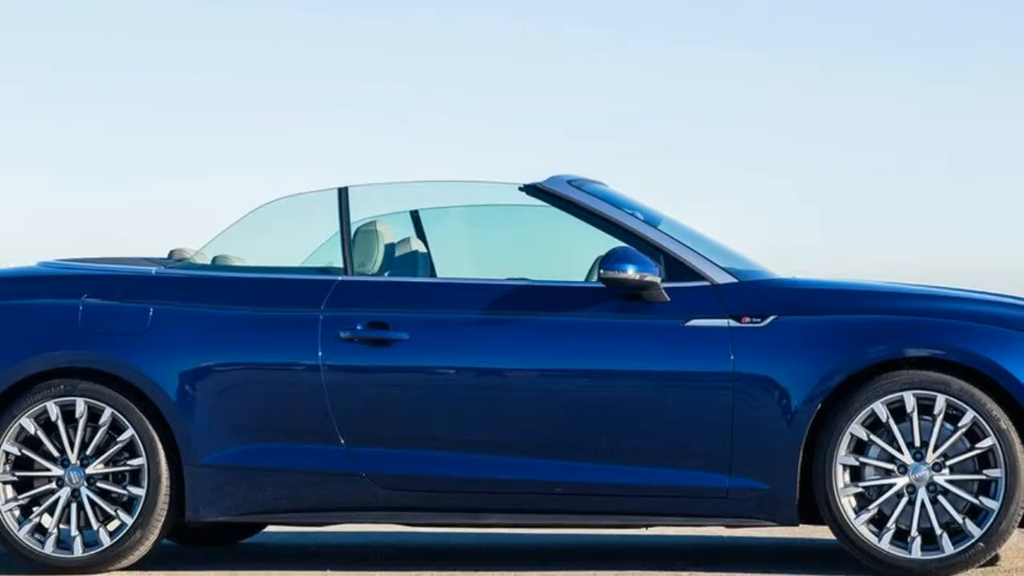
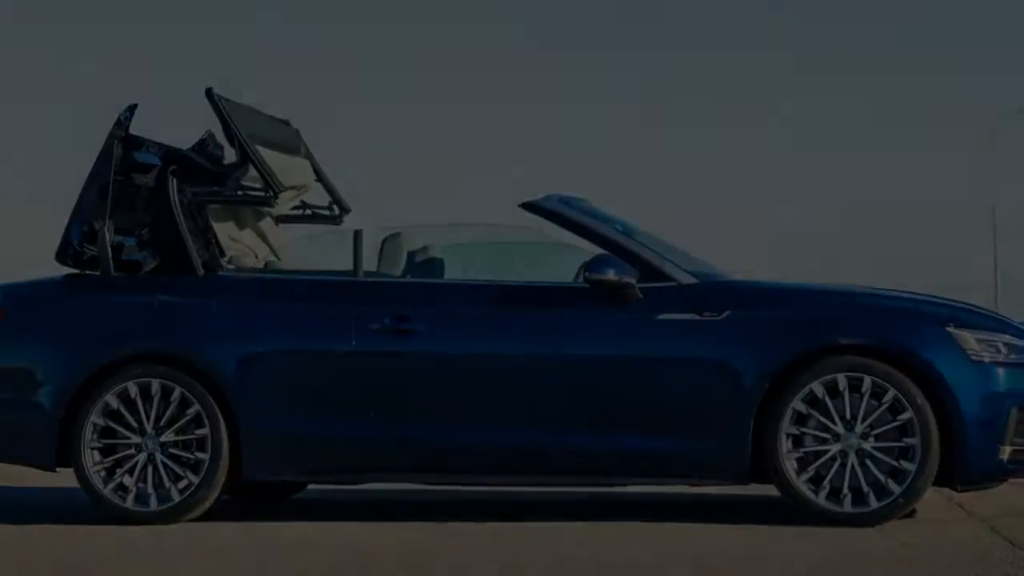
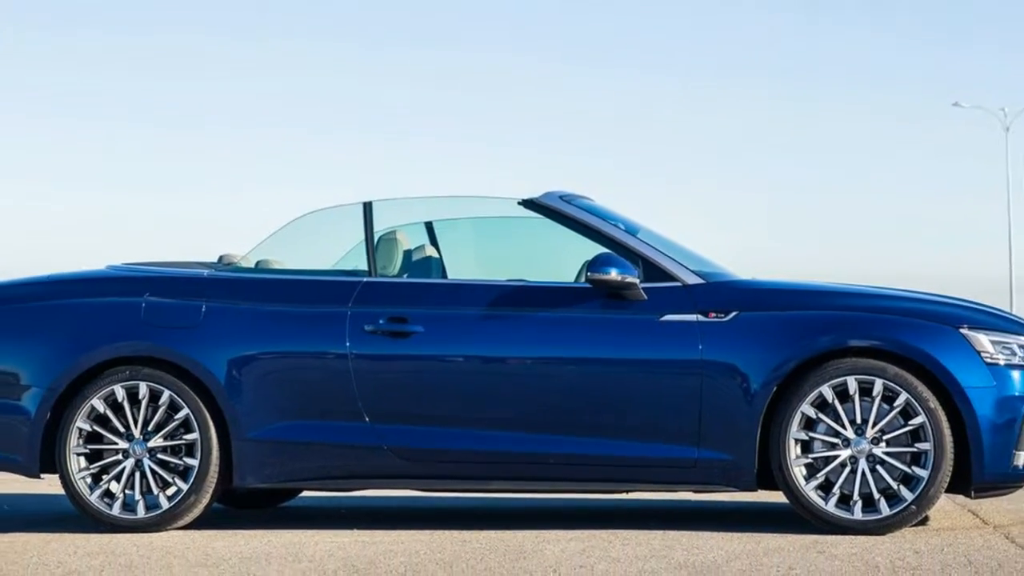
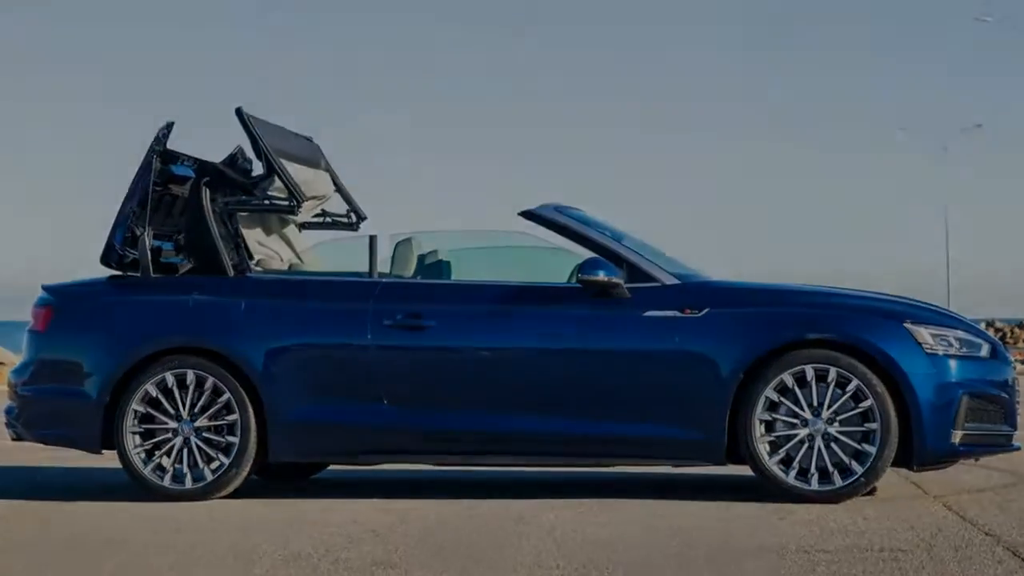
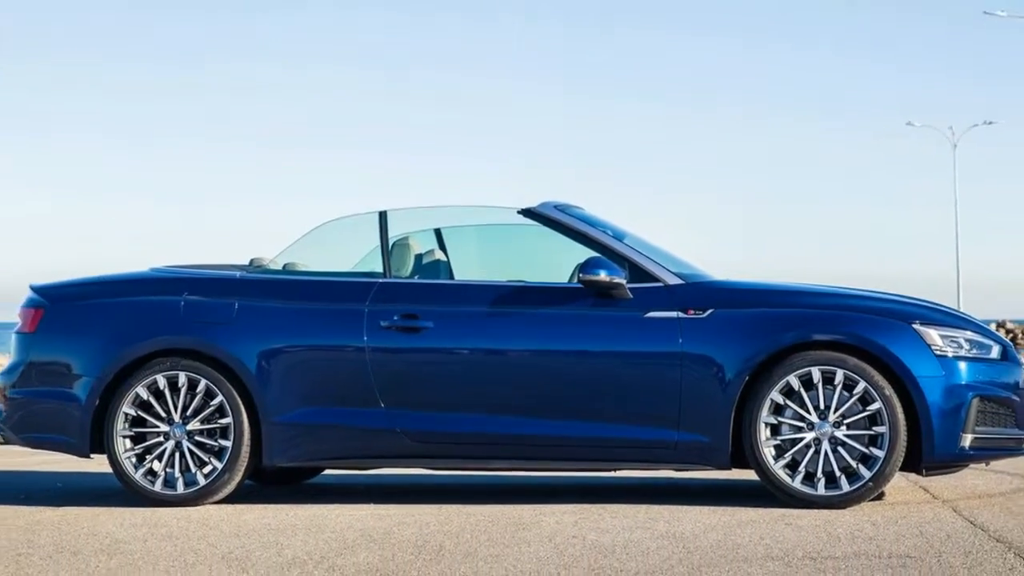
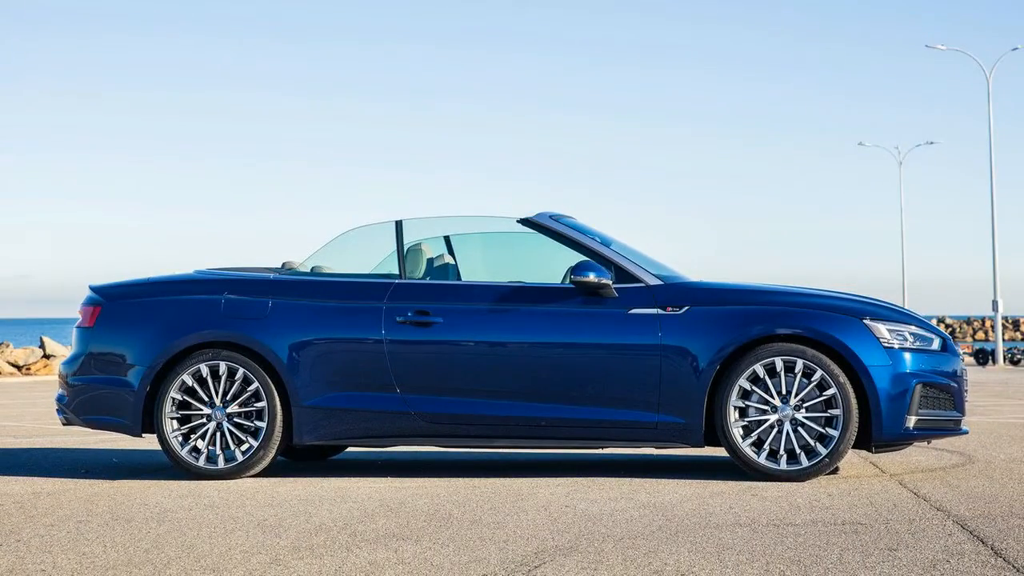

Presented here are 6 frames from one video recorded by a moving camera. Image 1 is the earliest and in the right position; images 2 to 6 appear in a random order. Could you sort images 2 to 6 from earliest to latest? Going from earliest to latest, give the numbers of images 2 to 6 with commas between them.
3, 5, 6, 4, 2
